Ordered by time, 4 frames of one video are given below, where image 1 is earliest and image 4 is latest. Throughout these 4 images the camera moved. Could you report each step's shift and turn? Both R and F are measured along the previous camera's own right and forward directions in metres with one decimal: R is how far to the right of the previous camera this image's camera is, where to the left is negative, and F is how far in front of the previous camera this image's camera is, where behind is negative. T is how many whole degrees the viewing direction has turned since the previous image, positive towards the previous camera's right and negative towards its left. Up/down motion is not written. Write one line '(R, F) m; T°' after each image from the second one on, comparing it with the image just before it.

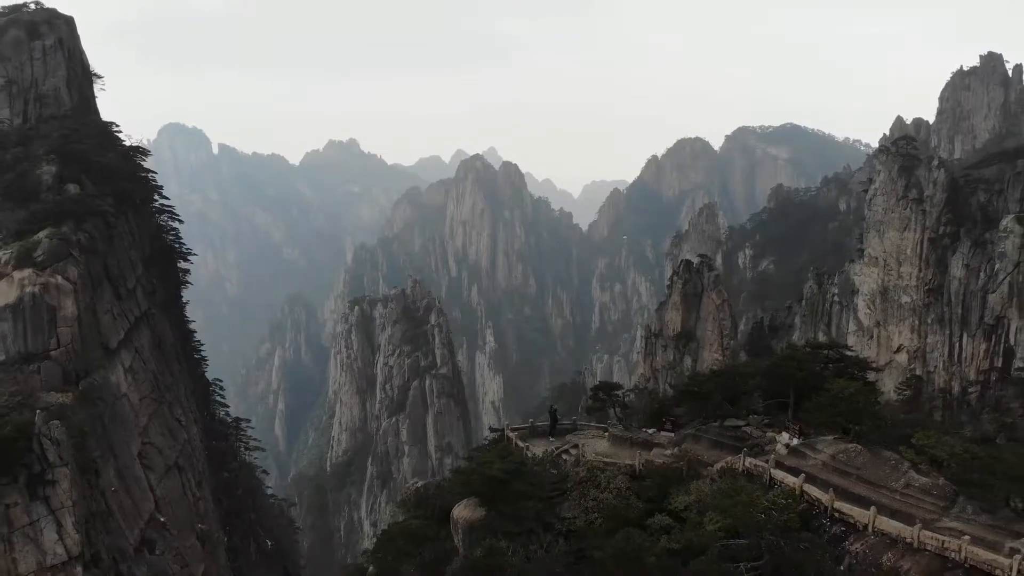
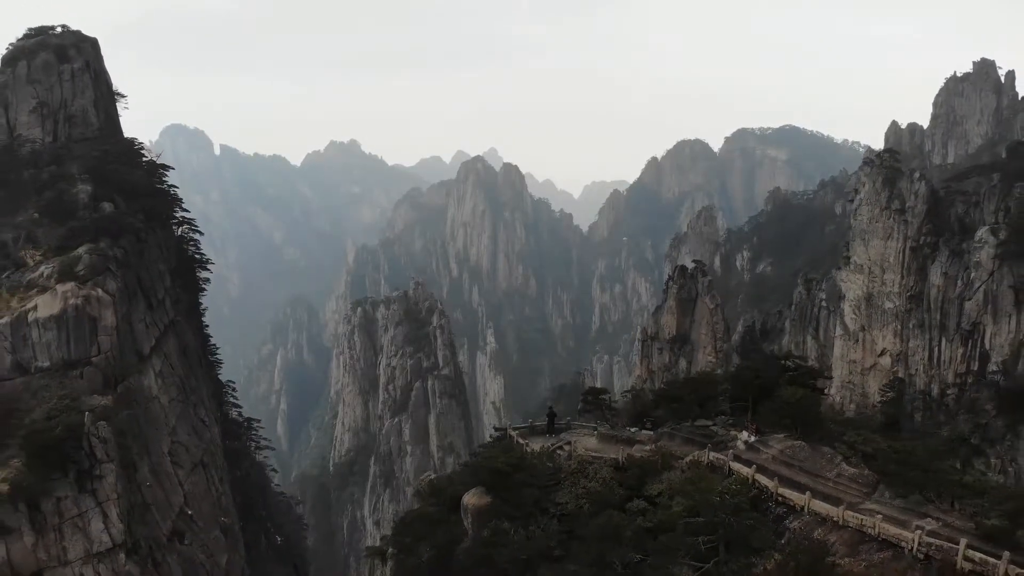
(0.0, -1.3) m; 0°
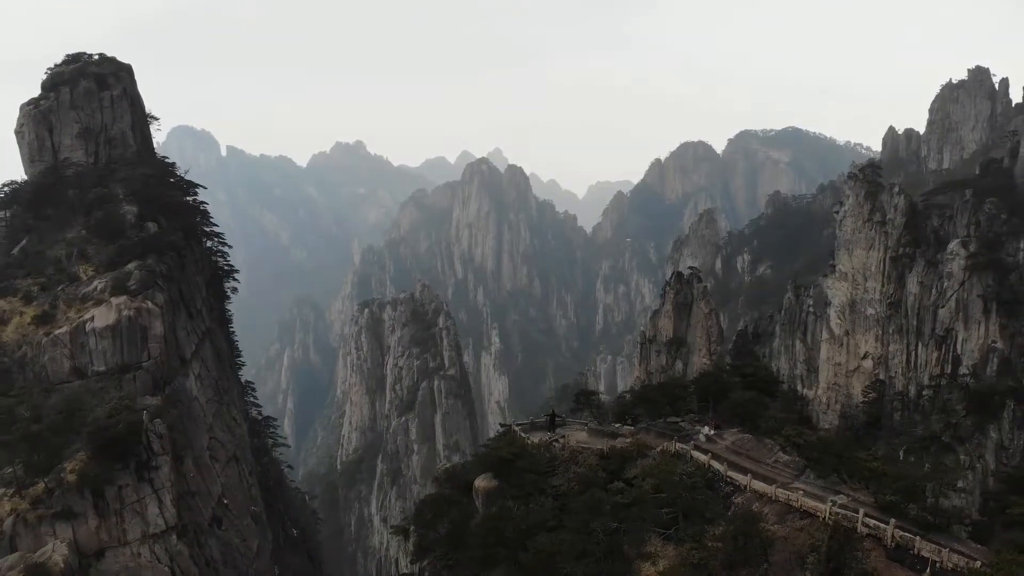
(0.0, -1.8) m; 0°
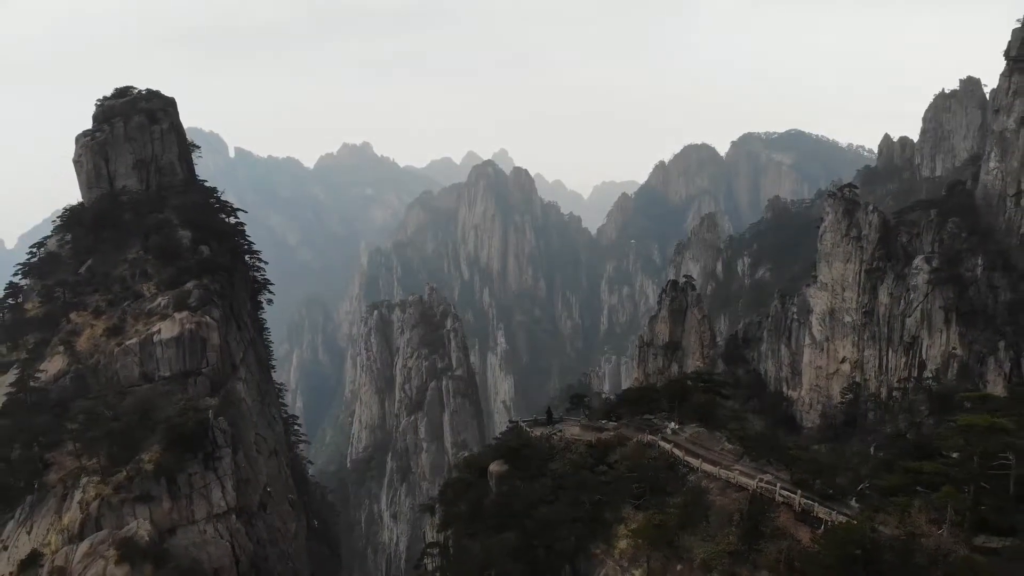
(0.0, -2.7) m; 0°
